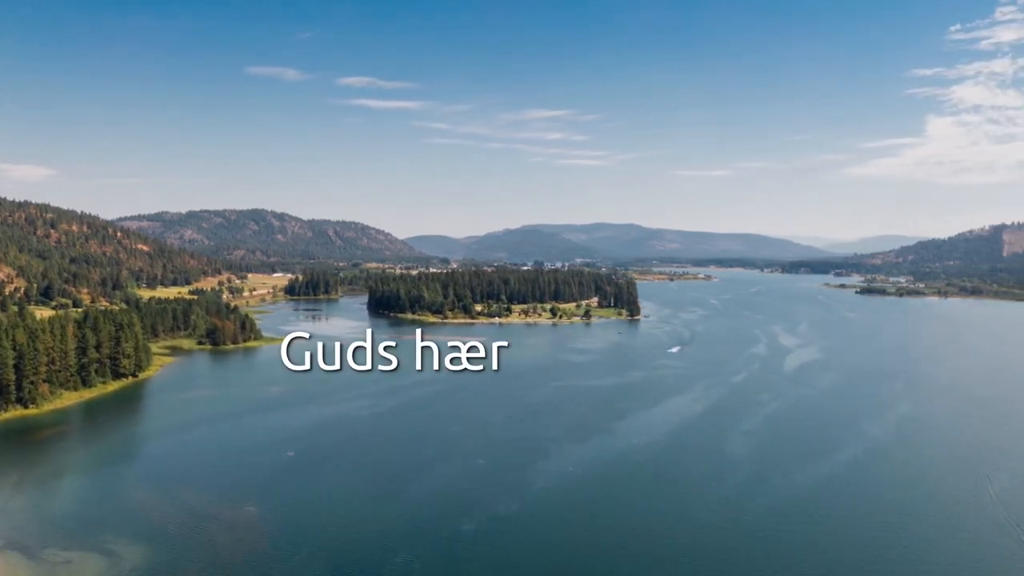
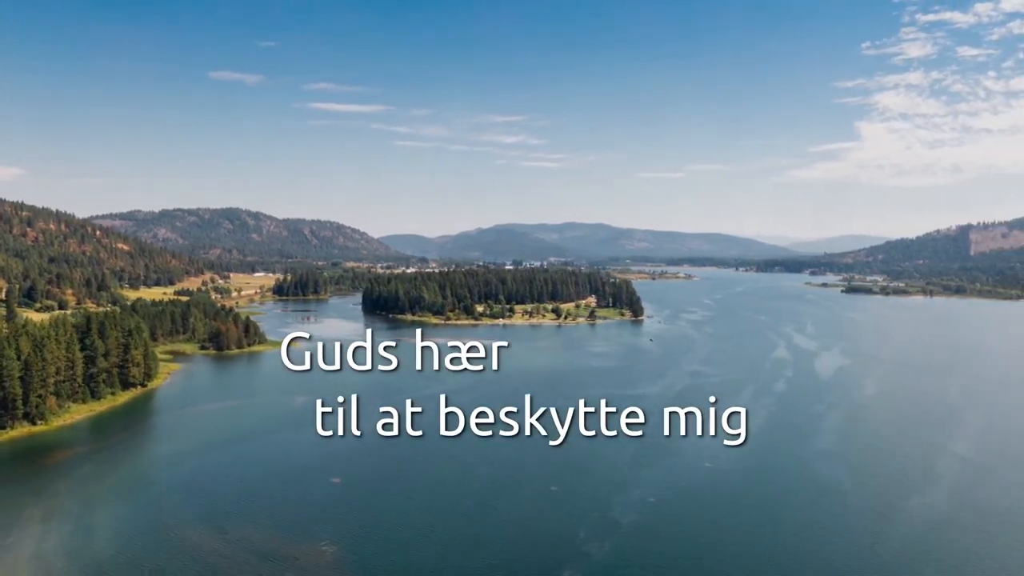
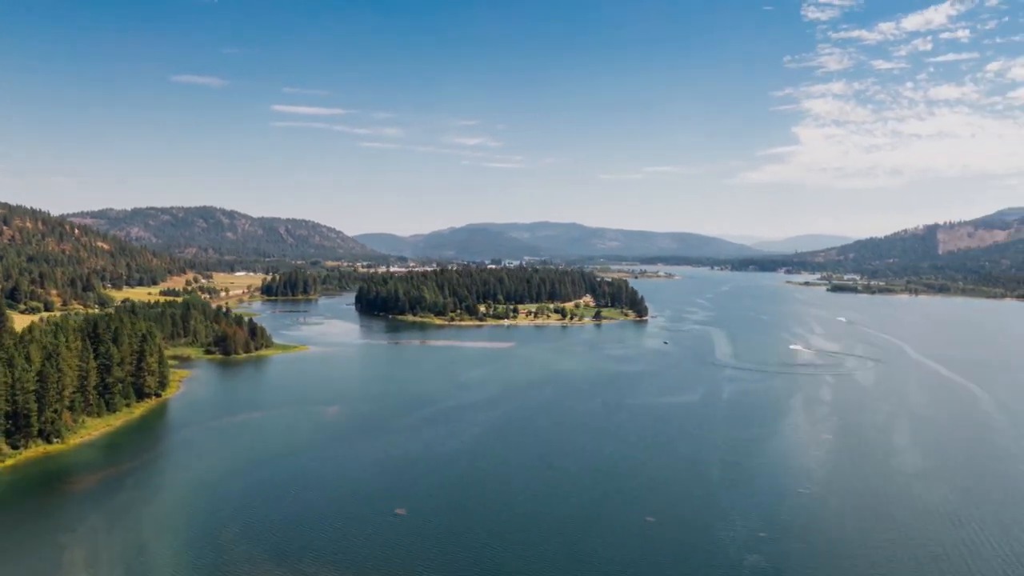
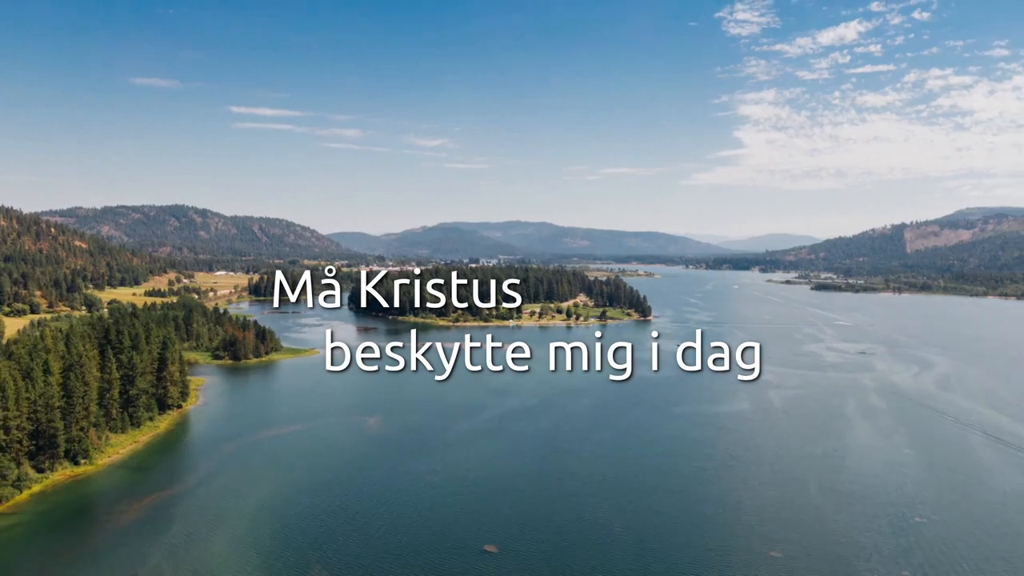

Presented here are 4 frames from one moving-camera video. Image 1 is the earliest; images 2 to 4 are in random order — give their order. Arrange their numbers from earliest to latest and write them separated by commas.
2, 3, 4
